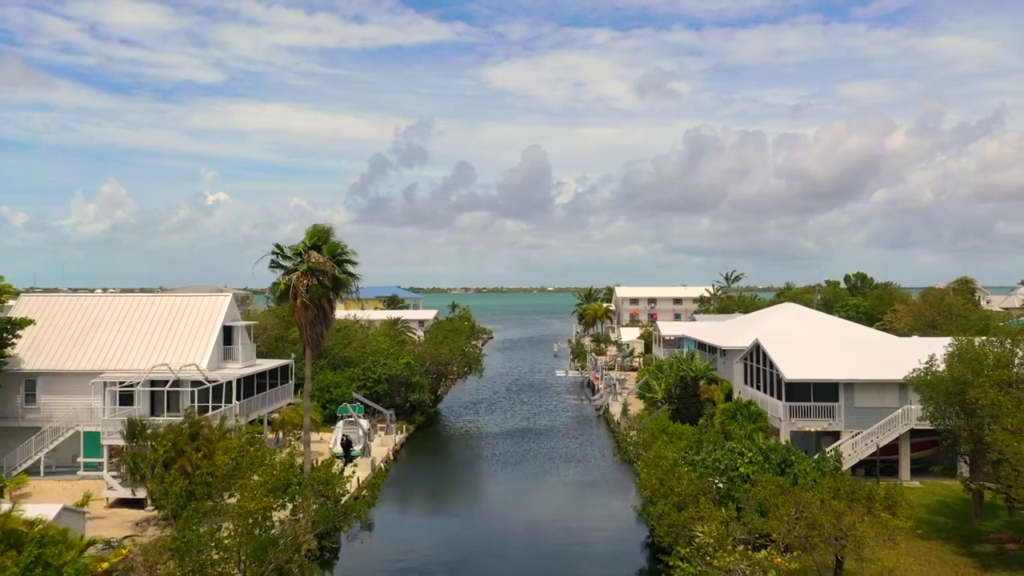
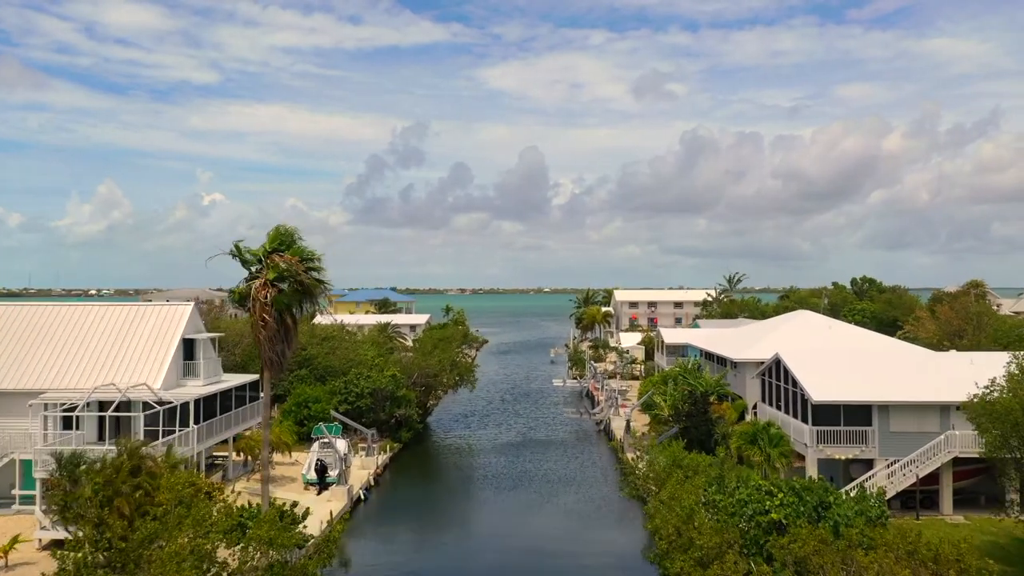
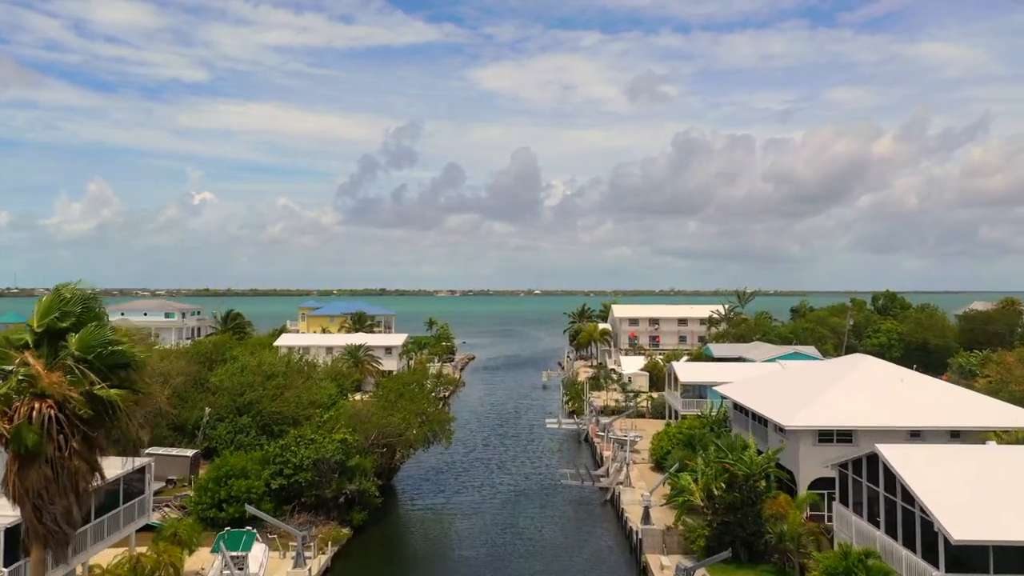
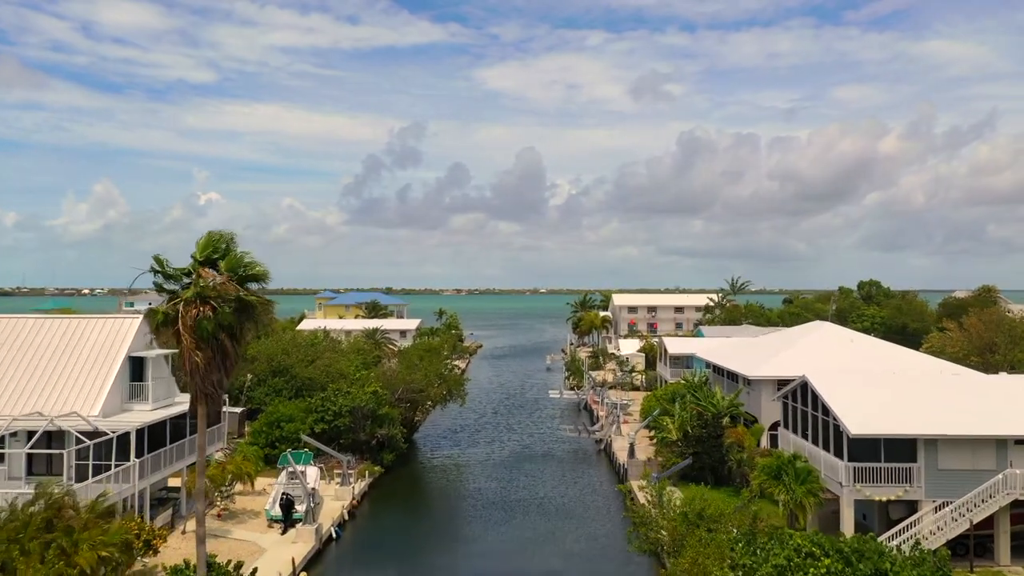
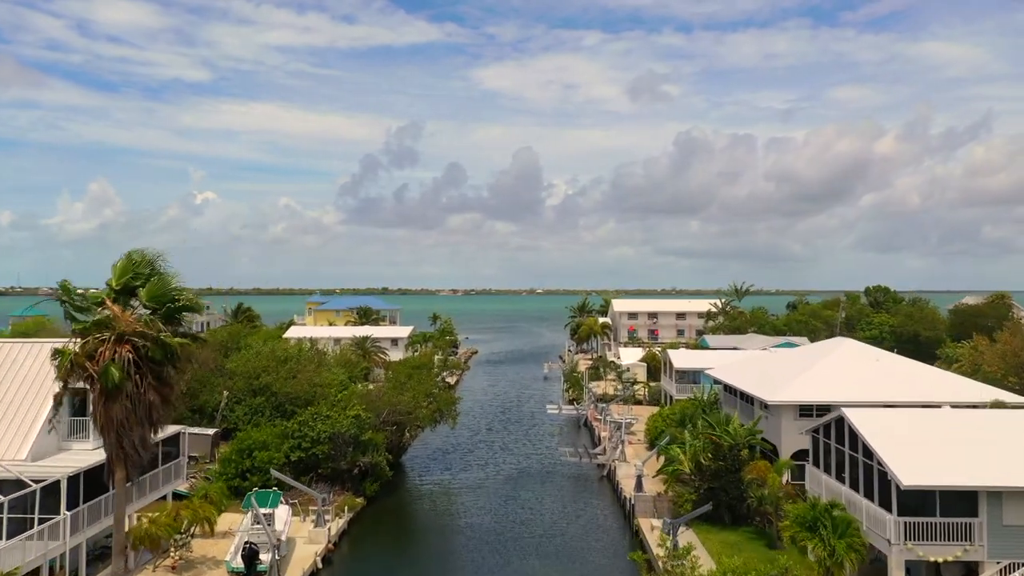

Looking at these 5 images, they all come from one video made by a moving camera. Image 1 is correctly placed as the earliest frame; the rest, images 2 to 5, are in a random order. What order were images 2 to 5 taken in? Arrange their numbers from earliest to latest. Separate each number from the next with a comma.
2, 4, 5, 3
